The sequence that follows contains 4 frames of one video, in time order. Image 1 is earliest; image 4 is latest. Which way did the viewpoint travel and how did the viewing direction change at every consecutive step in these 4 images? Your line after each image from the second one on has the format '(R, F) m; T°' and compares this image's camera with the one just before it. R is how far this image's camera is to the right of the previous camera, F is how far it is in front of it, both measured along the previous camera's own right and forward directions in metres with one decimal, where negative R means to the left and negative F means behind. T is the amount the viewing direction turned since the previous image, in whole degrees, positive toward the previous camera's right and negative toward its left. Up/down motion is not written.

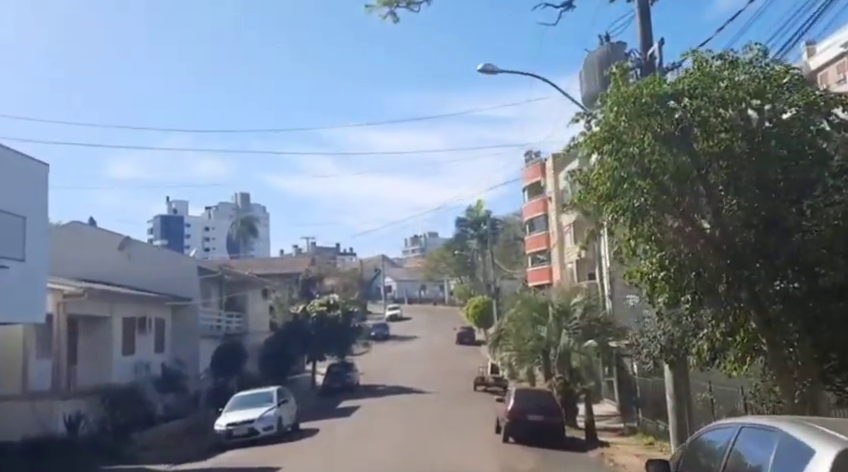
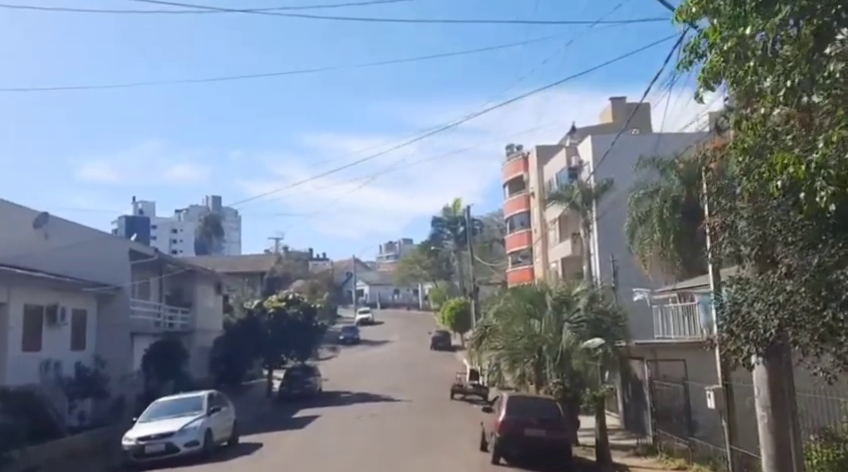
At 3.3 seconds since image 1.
(+0.1, +5.3) m; +2°
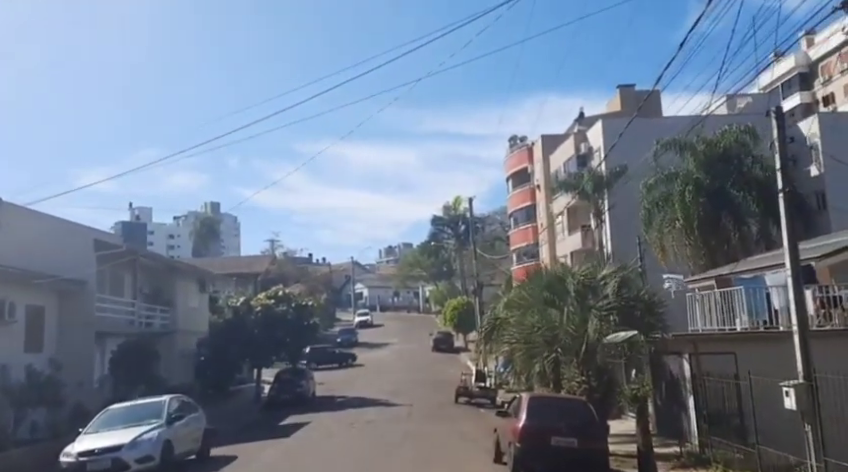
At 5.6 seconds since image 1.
(0.0, +3.5) m; 0°
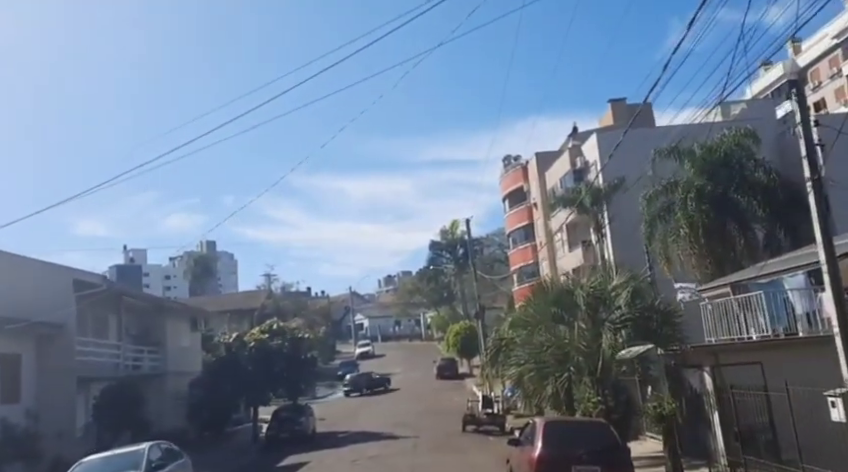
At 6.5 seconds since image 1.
(+0.1, +1.4) m; 0°
